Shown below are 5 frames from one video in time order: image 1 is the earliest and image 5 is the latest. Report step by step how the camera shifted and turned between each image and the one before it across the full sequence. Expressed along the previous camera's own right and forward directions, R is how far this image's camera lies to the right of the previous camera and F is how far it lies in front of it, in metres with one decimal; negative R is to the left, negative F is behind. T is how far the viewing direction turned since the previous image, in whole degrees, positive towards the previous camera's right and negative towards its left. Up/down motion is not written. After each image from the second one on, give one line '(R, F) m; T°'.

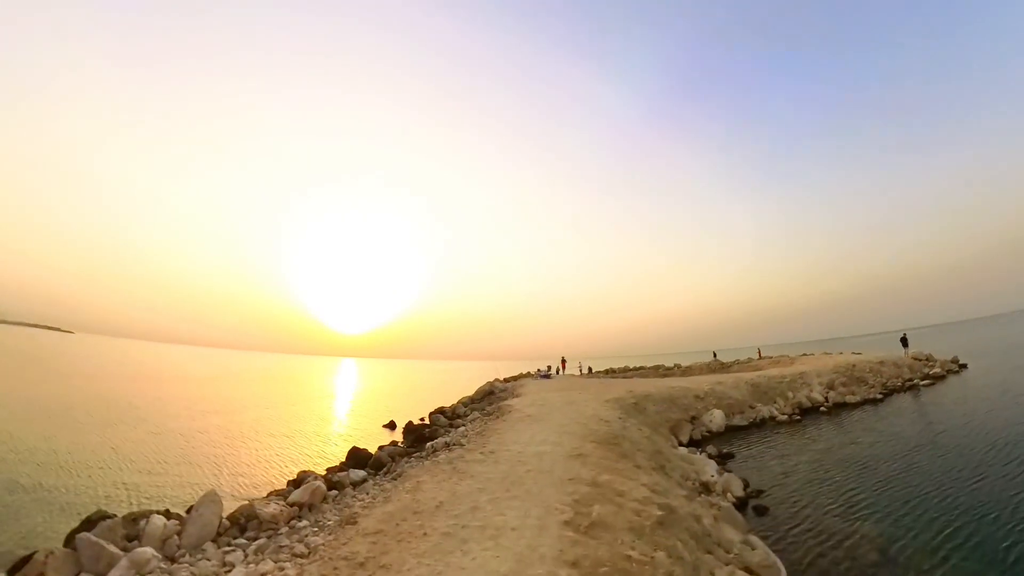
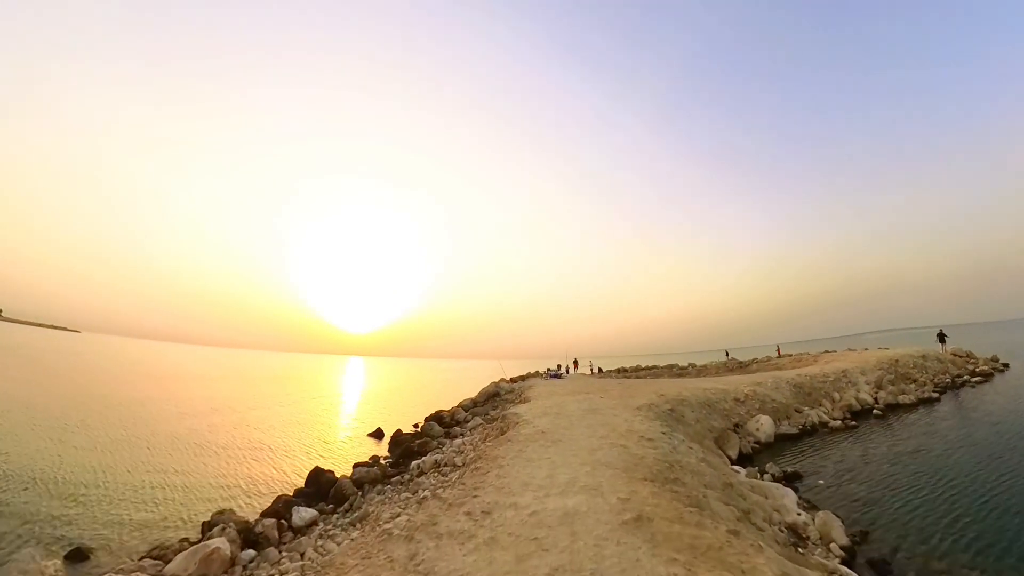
(0.0, +3.5) m; -1°
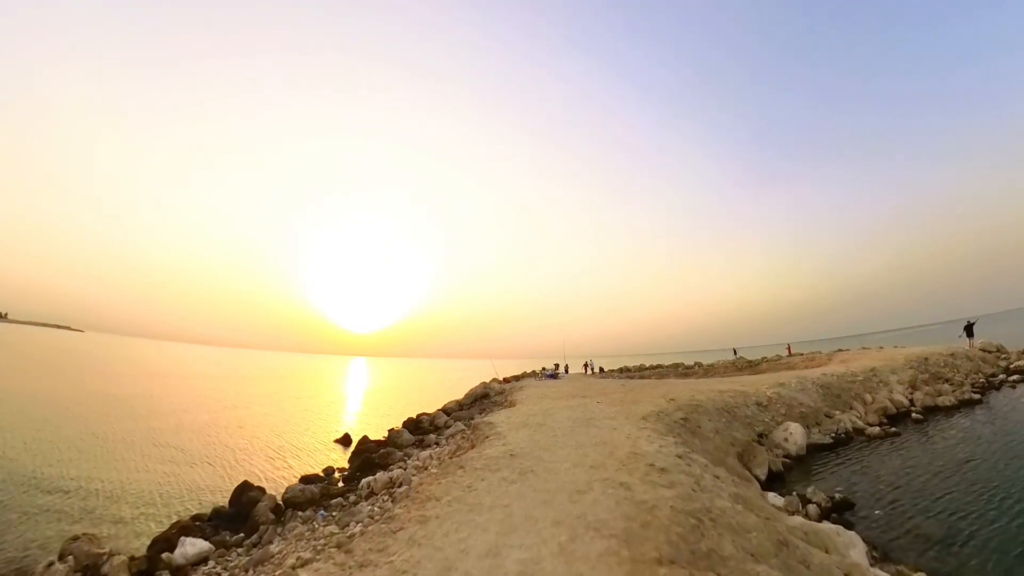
(+0.8, +2.8) m; 0°
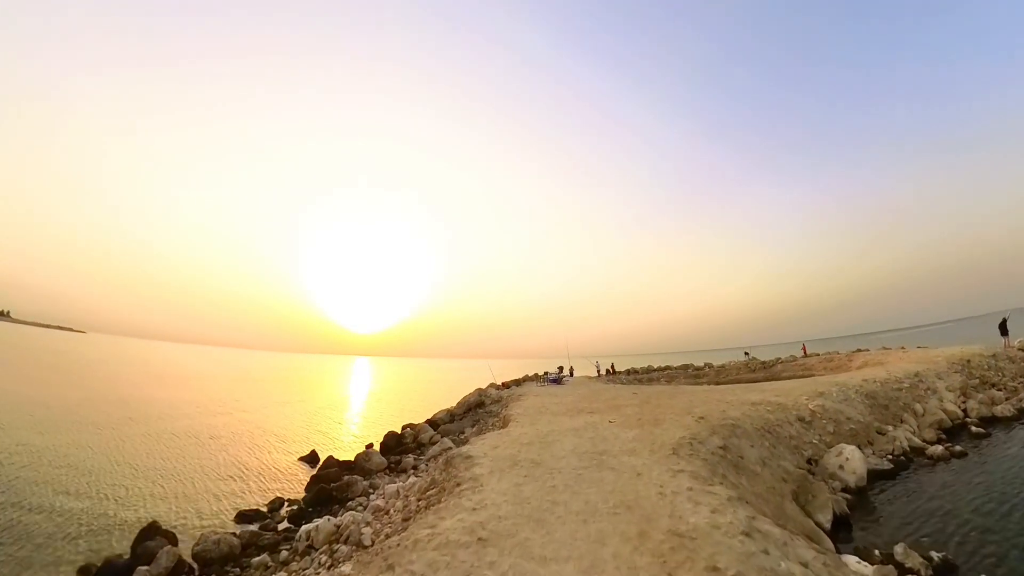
(+0.4, +2.8) m; -1°
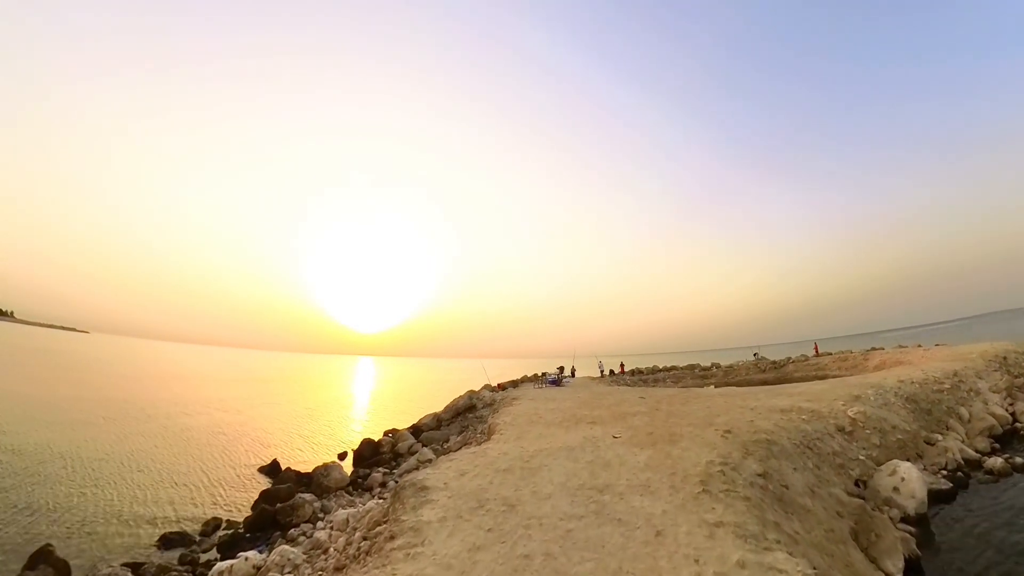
(+0.5, +2.2) m; 0°
